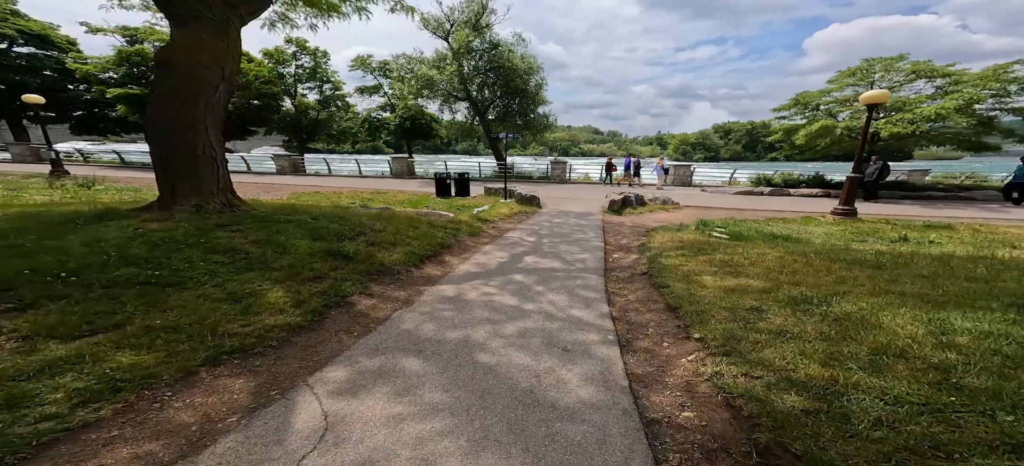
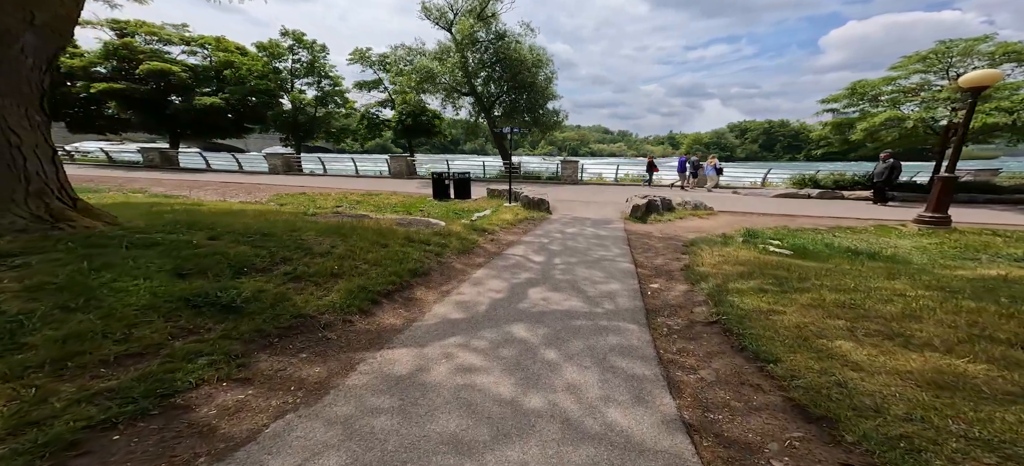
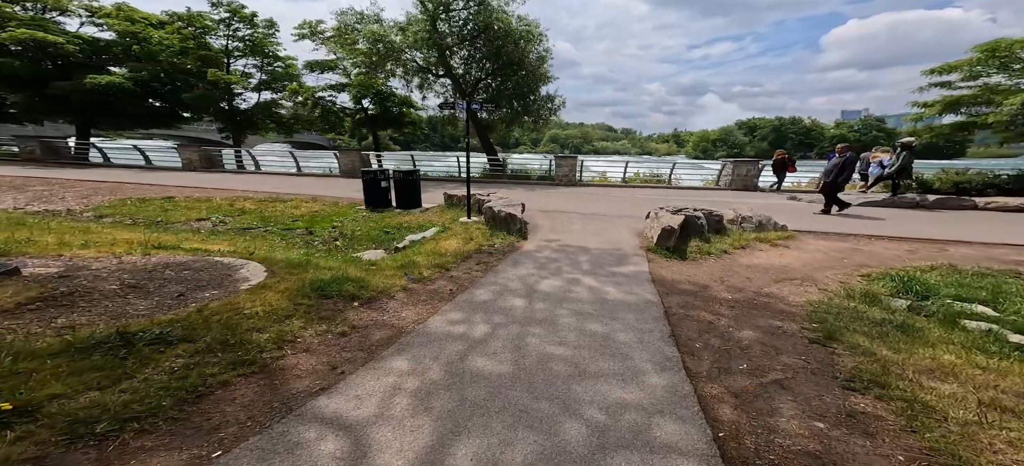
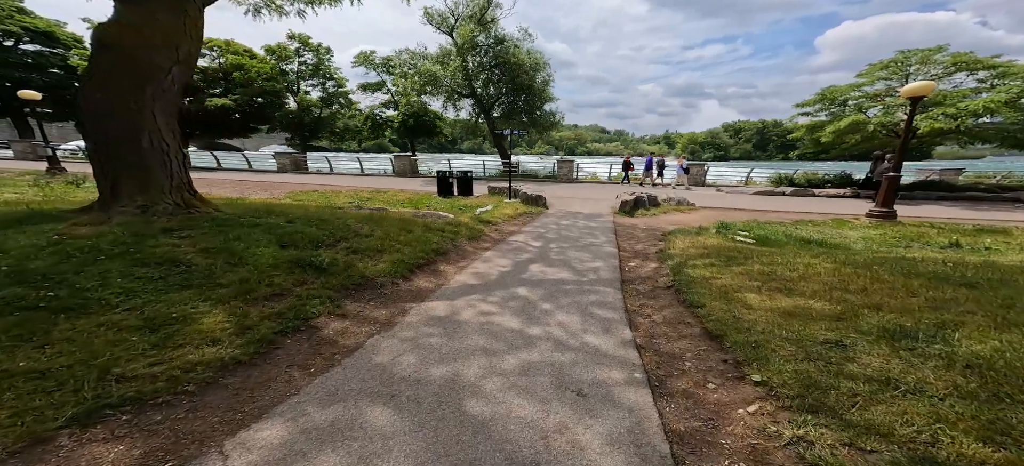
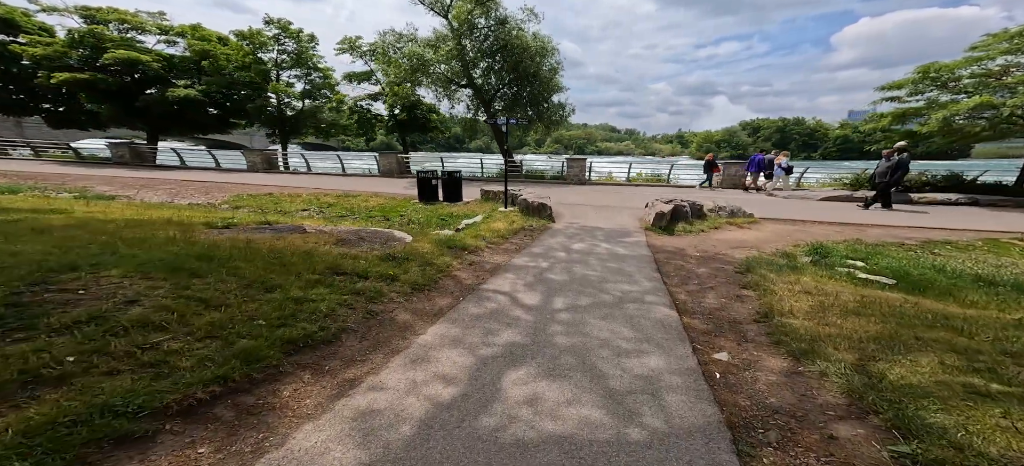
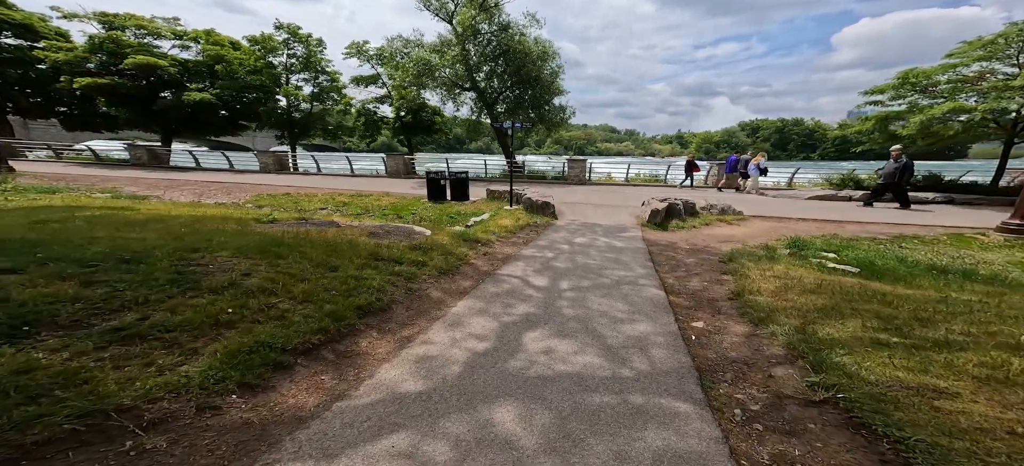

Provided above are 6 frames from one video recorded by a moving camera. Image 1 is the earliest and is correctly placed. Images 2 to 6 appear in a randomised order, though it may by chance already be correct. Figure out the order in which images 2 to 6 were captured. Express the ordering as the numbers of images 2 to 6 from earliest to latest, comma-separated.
4, 2, 6, 5, 3
